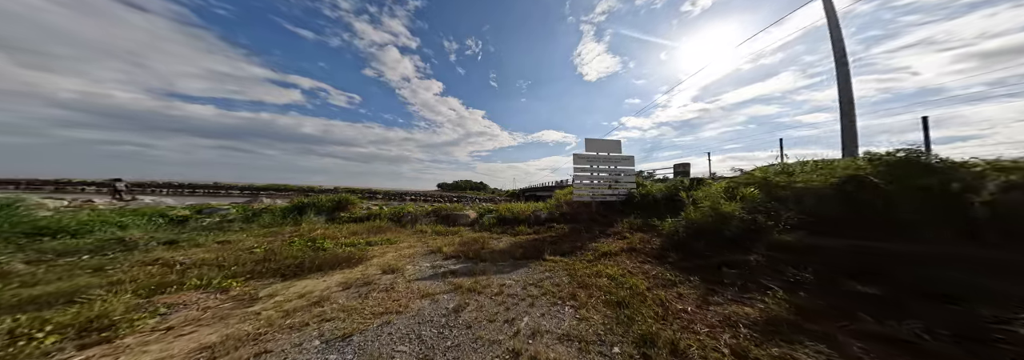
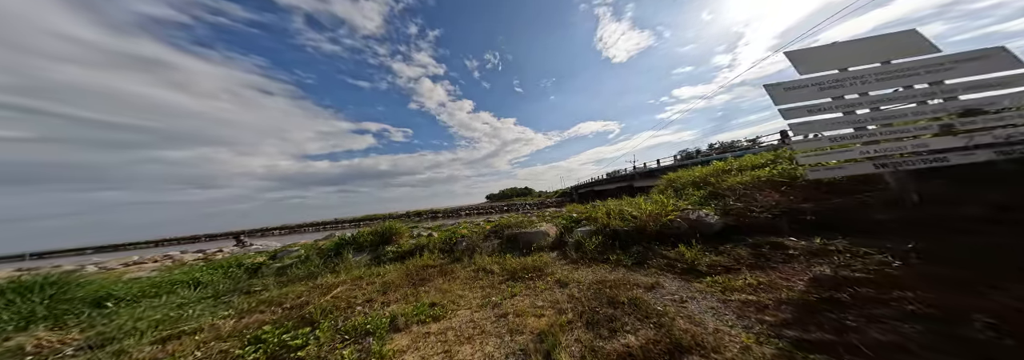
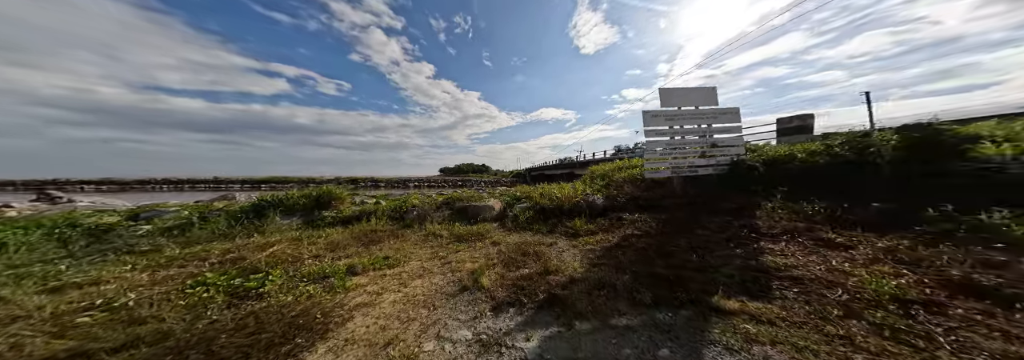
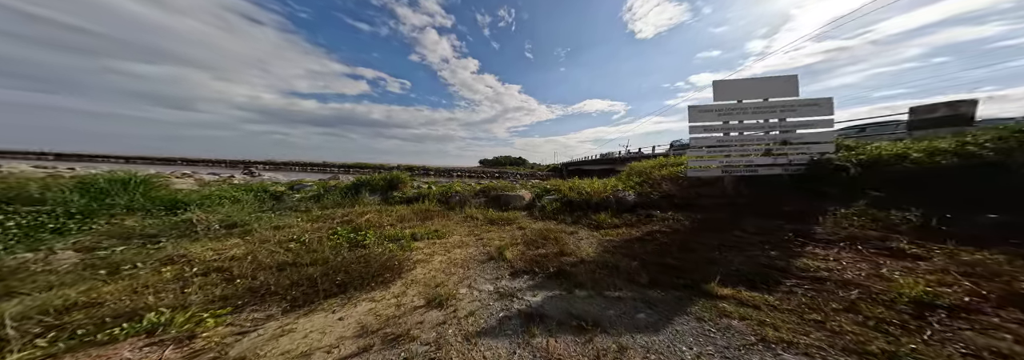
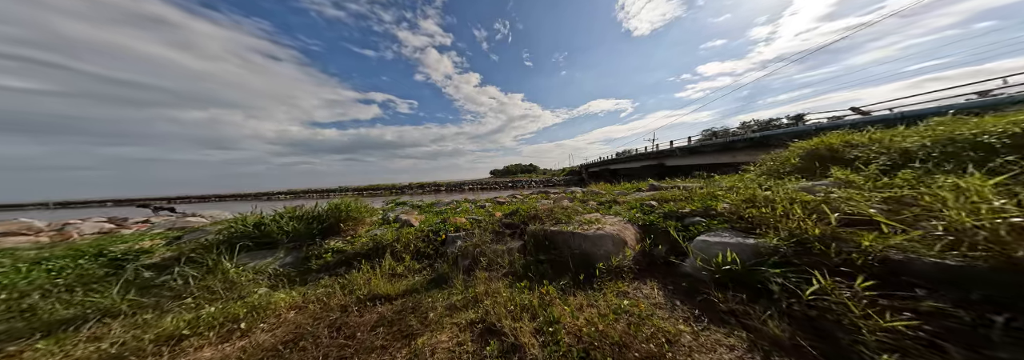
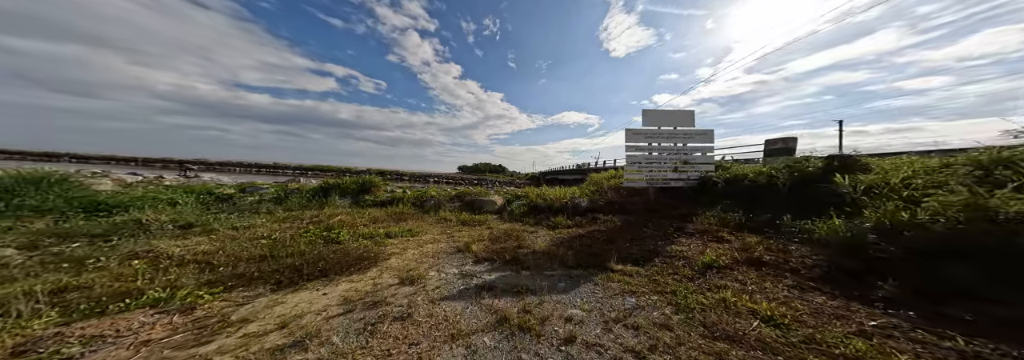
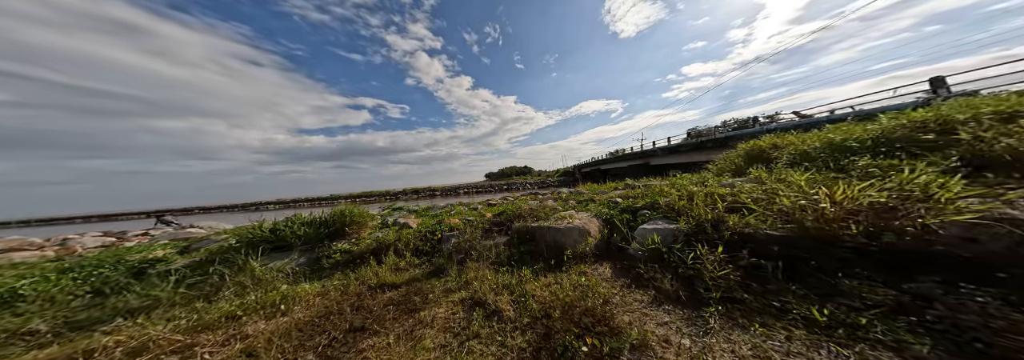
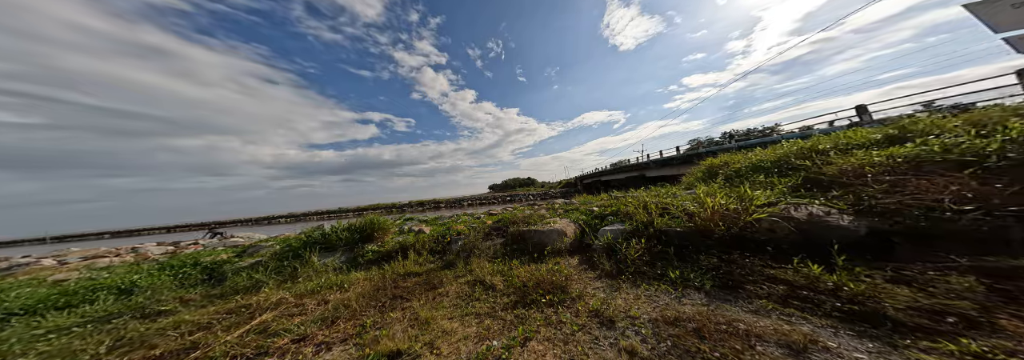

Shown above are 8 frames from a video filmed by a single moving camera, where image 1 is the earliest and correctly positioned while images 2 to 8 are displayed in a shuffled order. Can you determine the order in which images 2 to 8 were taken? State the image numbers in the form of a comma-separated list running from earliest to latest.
6, 4, 3, 2, 8, 7, 5
